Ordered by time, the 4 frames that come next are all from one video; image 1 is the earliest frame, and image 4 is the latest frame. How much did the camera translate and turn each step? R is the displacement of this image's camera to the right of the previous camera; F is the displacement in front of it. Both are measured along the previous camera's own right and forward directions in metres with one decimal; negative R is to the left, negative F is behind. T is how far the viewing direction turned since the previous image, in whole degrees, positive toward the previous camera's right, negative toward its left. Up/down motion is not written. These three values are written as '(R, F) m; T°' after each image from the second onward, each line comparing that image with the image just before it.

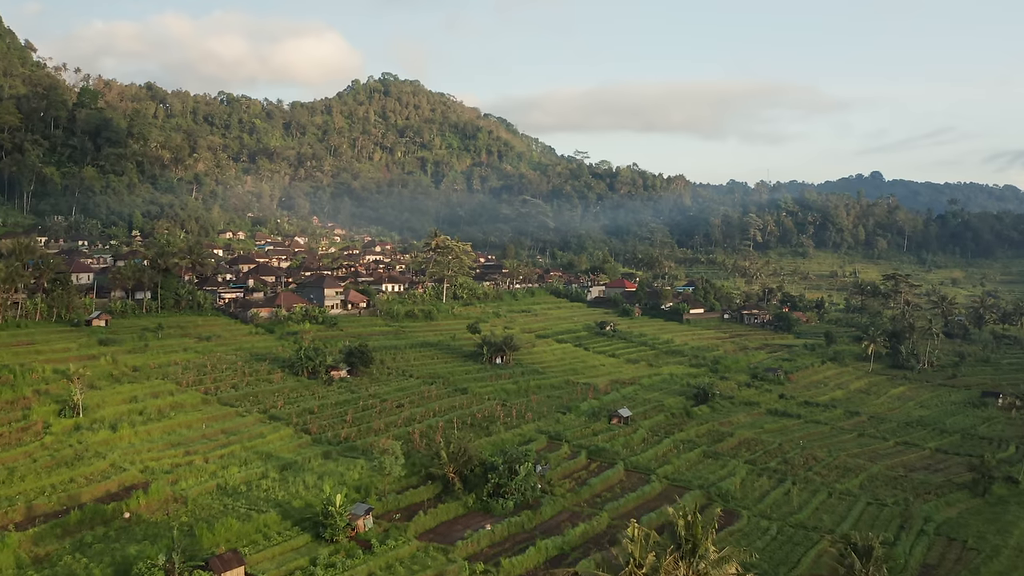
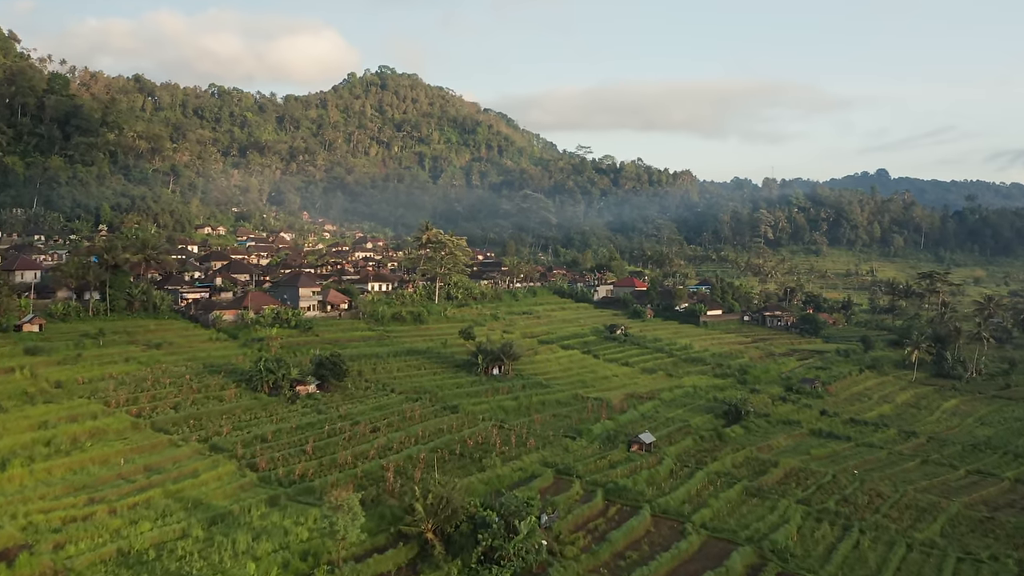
(+0.1, +5.8) m; 0°
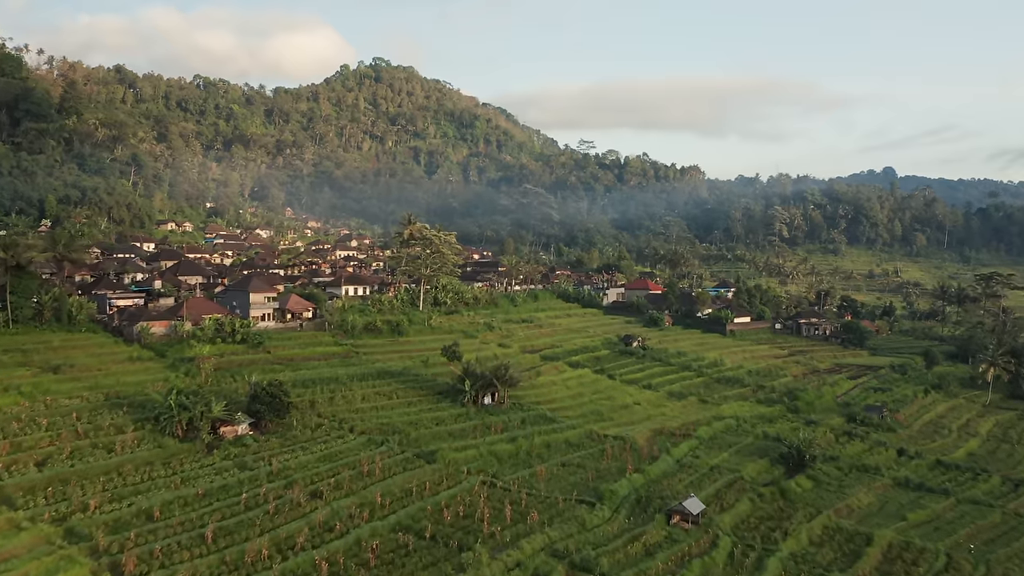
(+0.2, +7.8) m; 0°
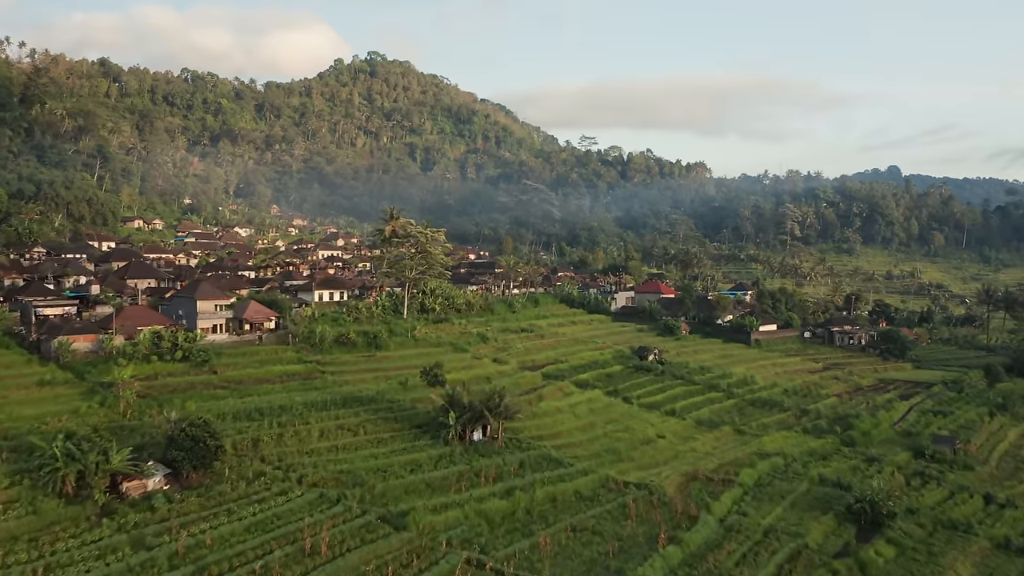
(+0.1, +5.7) m; 0°
